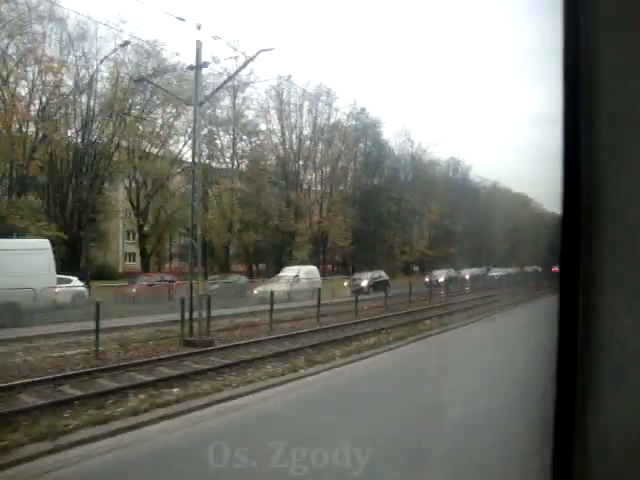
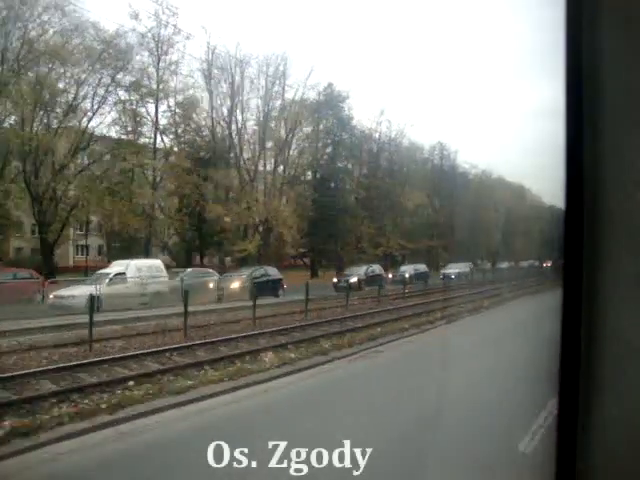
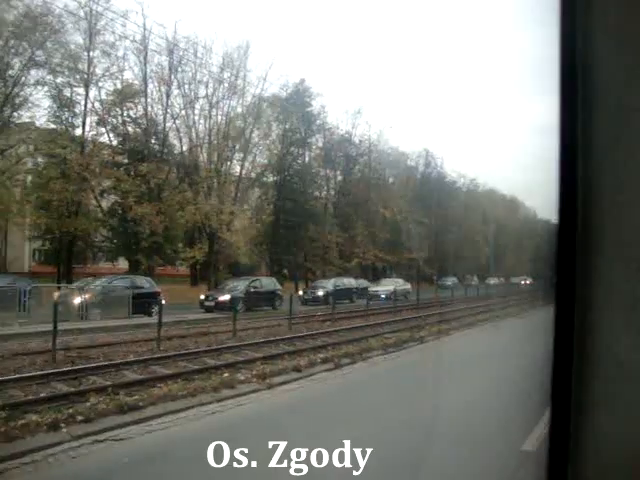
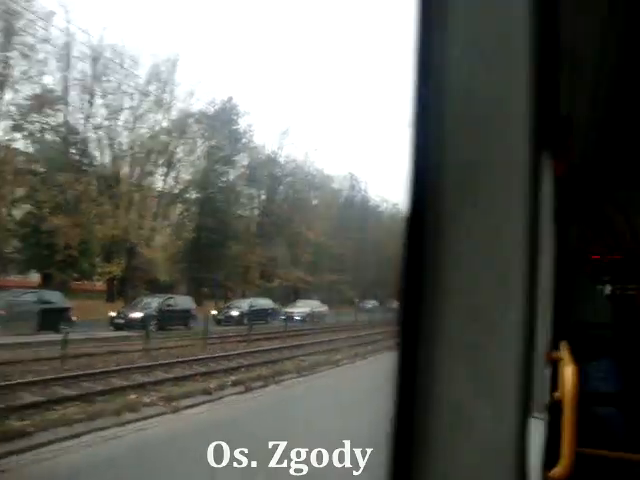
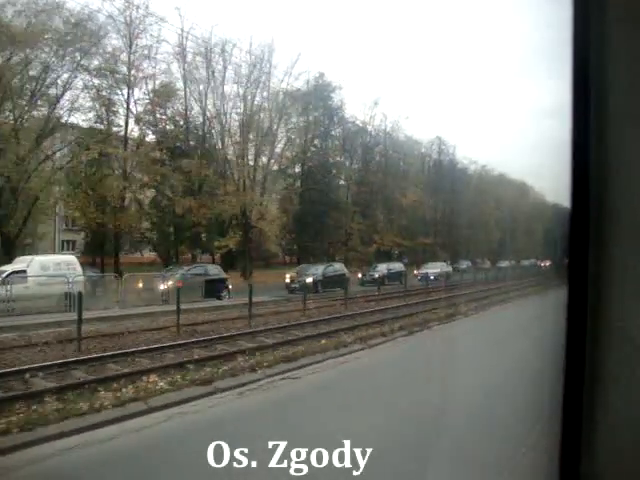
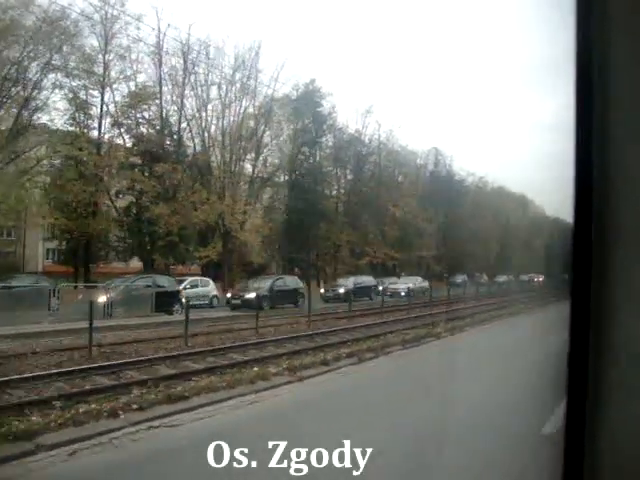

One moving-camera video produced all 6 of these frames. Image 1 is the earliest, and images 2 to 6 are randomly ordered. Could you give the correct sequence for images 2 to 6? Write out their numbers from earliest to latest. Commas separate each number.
2, 5, 6, 3, 4
